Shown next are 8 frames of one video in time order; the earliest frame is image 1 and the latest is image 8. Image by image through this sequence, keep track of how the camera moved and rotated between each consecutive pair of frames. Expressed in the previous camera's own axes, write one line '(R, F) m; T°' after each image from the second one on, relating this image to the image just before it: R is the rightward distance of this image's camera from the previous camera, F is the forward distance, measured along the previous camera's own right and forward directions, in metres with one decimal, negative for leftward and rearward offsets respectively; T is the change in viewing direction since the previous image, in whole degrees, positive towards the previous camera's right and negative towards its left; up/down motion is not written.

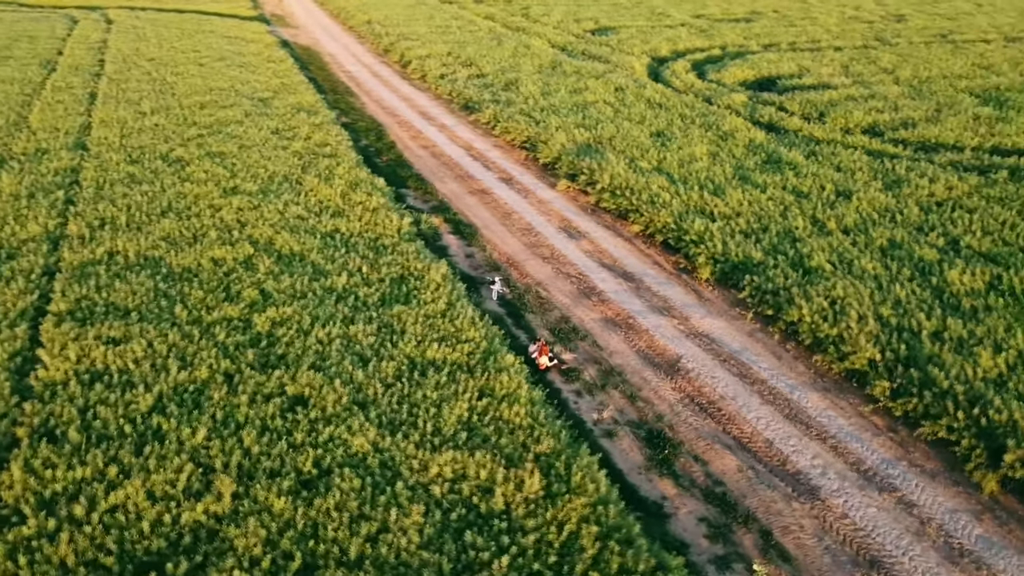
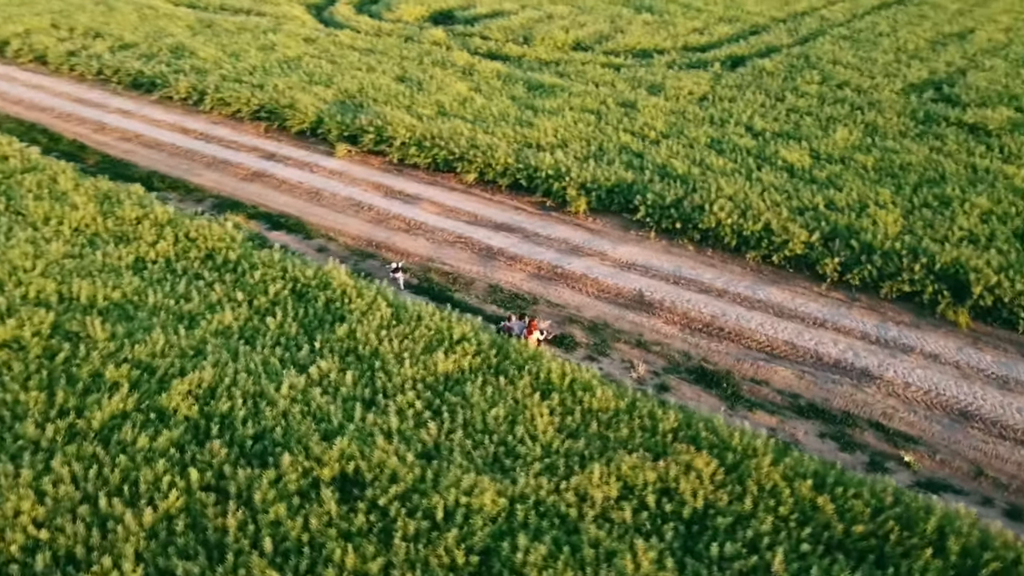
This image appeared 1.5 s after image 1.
(-5.6, +3.8) m; +28°
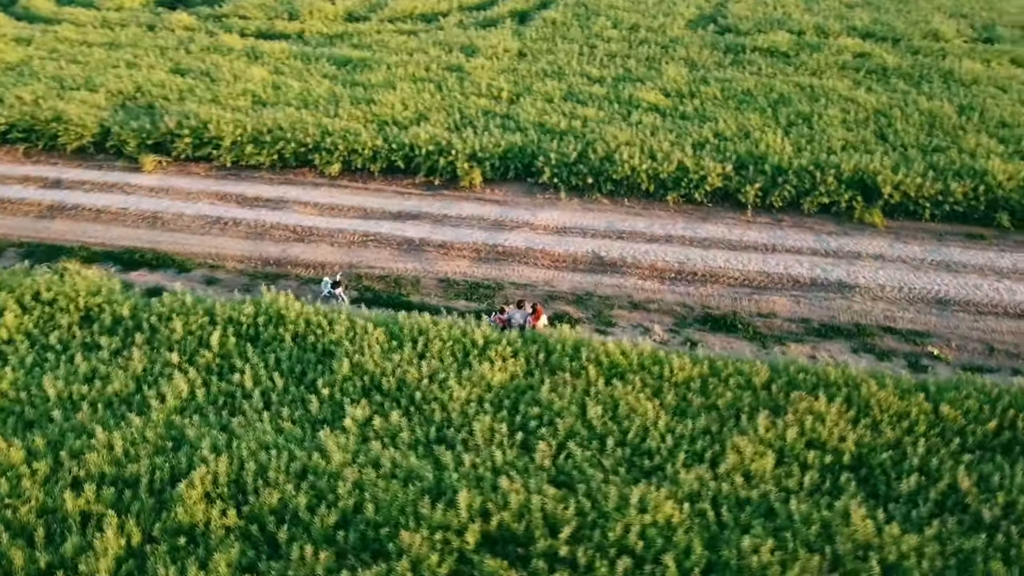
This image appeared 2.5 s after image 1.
(-3.9, +2.2) m; +20°
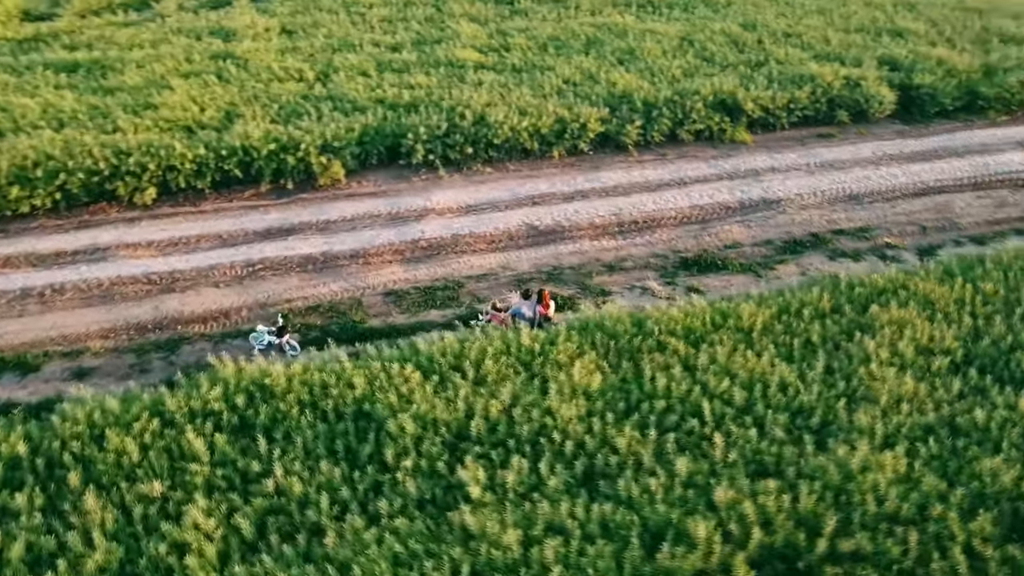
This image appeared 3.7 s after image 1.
(-3.6, +2.5) m; +22°
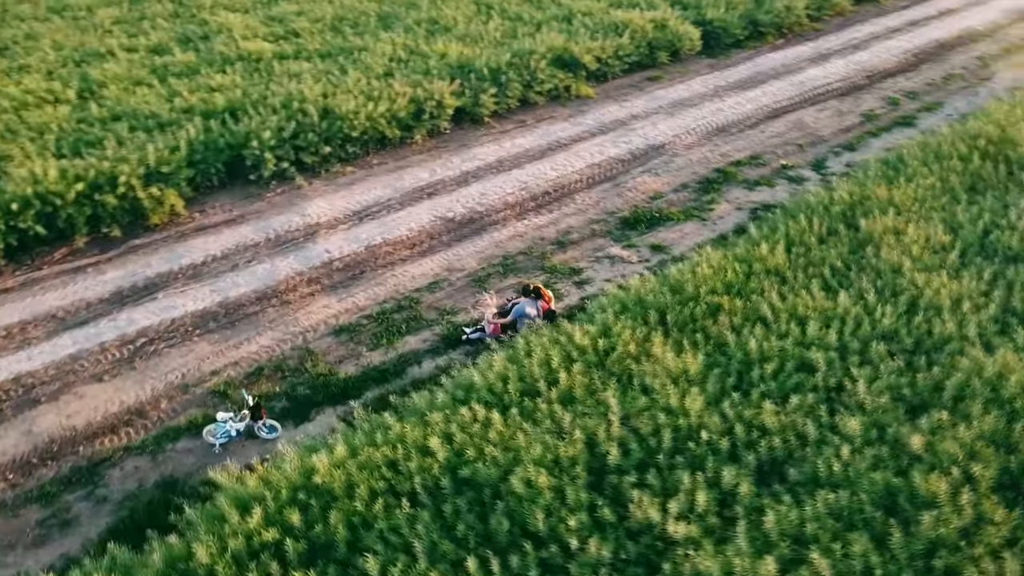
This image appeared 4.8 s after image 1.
(-2.8, +2.0) m; +20°
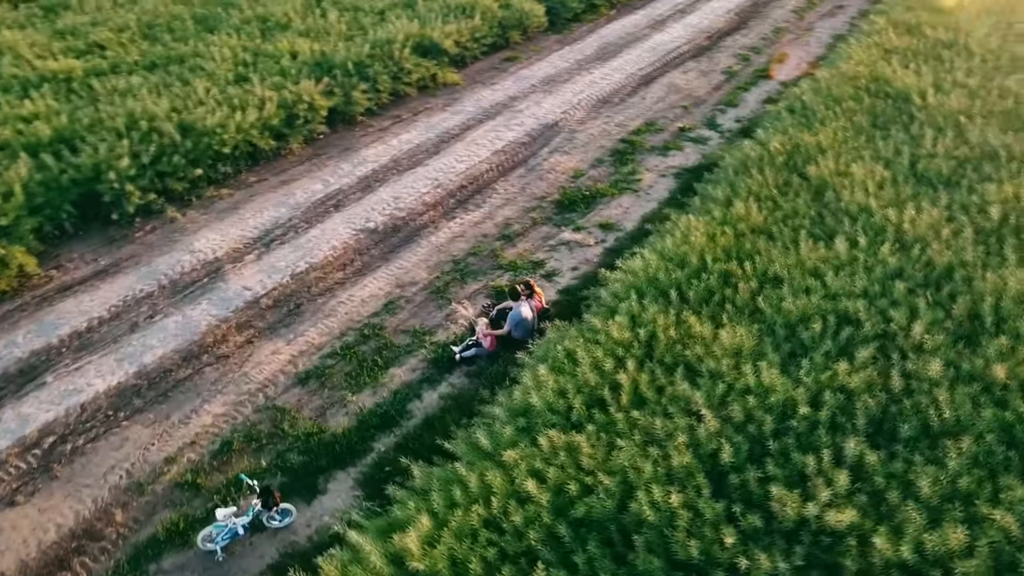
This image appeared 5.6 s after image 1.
(-1.8, +1.2) m; +15°
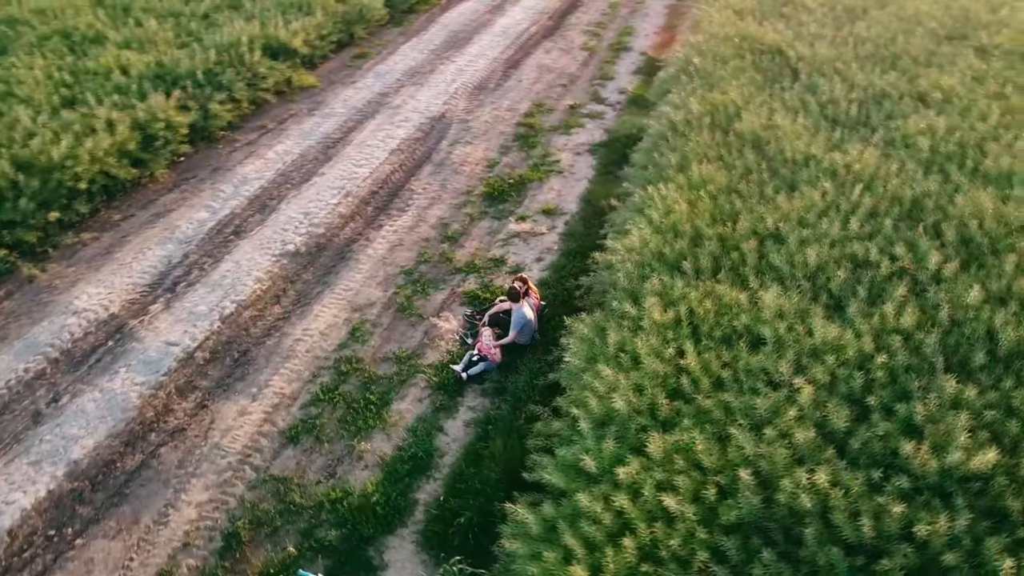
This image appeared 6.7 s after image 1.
(-1.6, +1.0) m; +14°
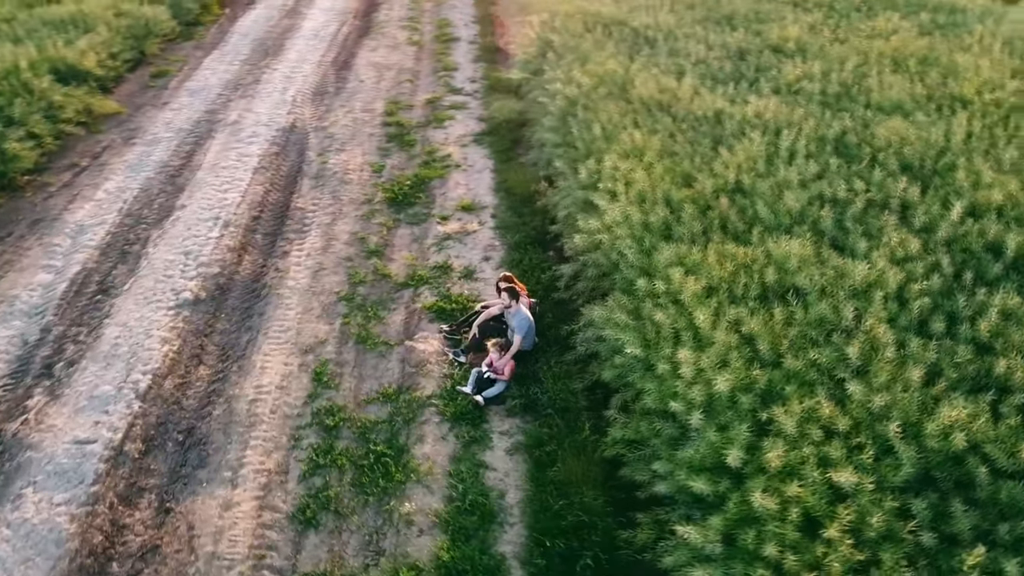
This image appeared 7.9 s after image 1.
(-1.5, +1.1) m; +16°
